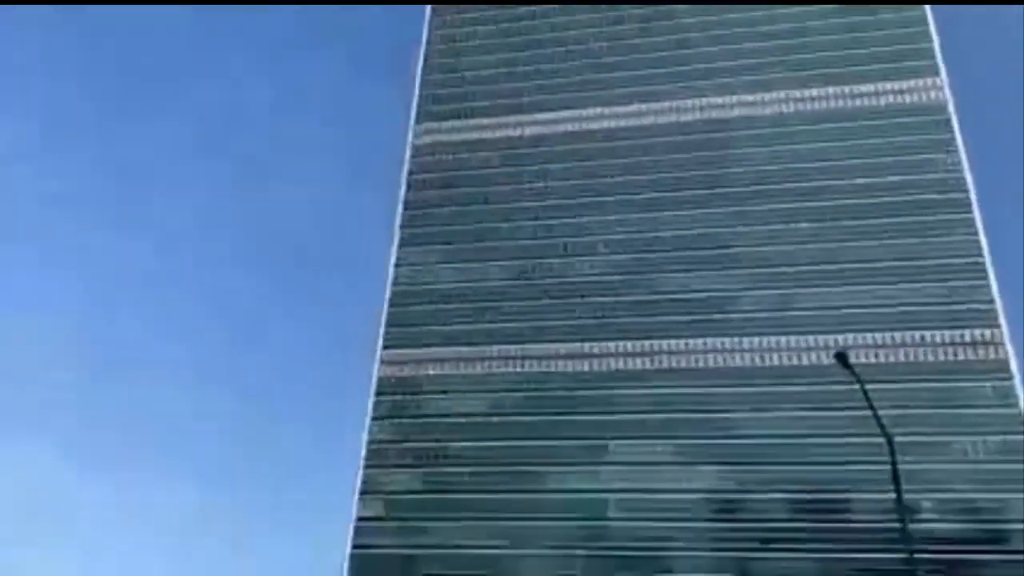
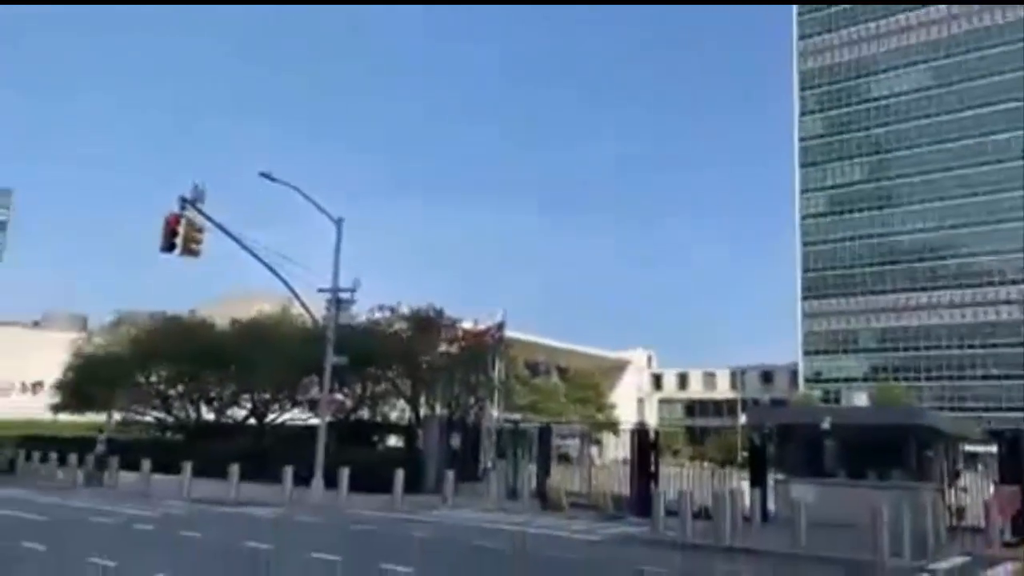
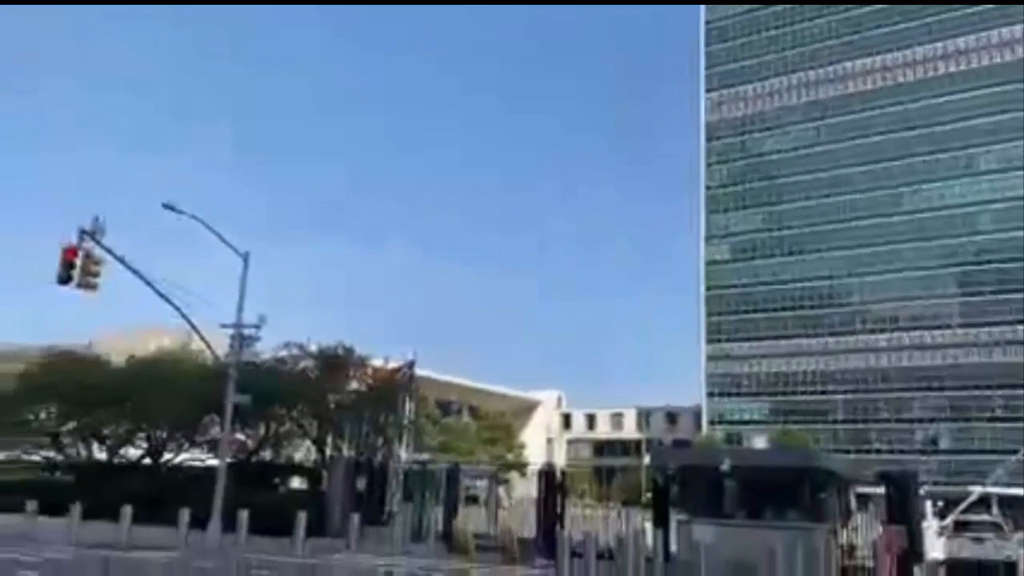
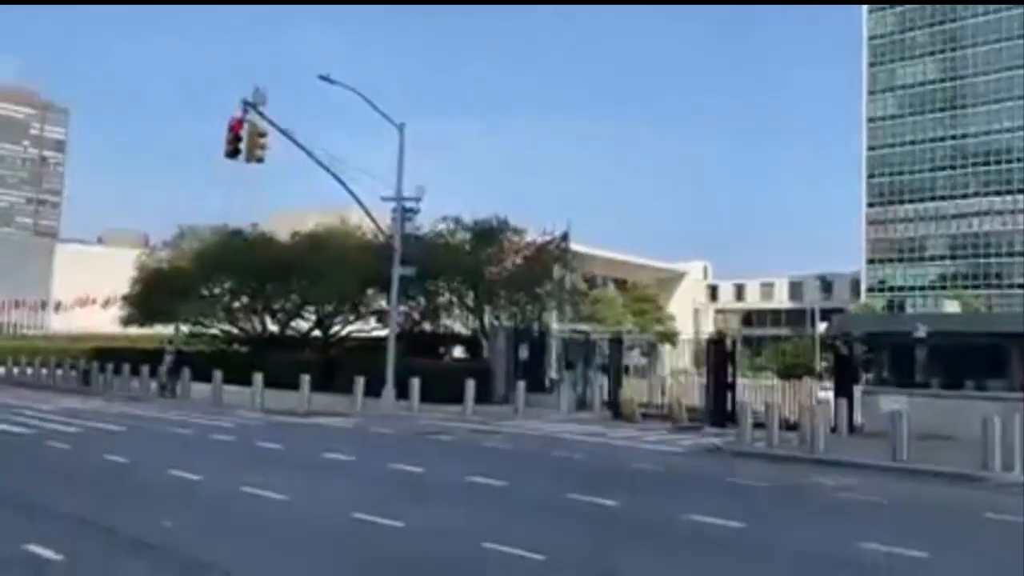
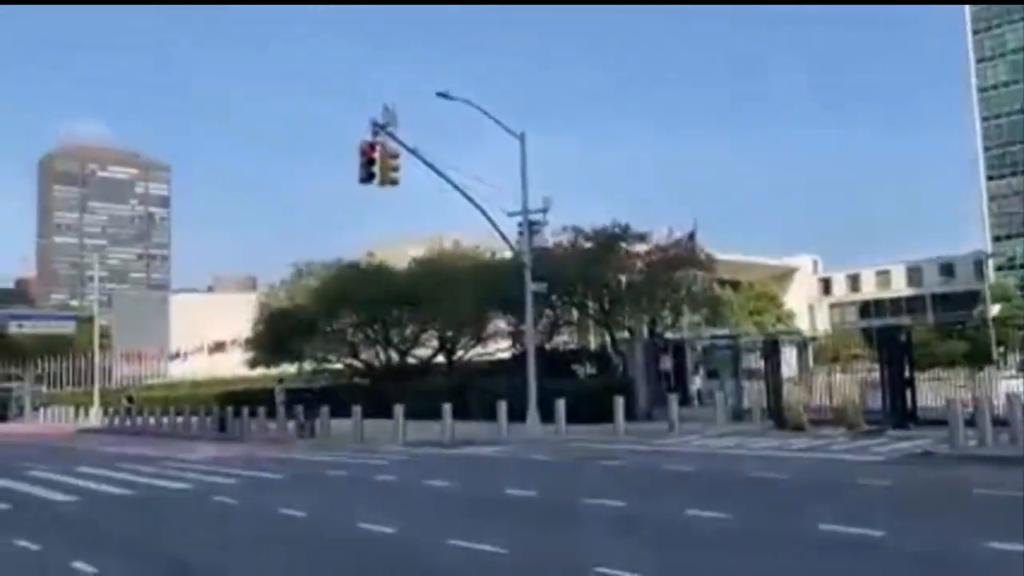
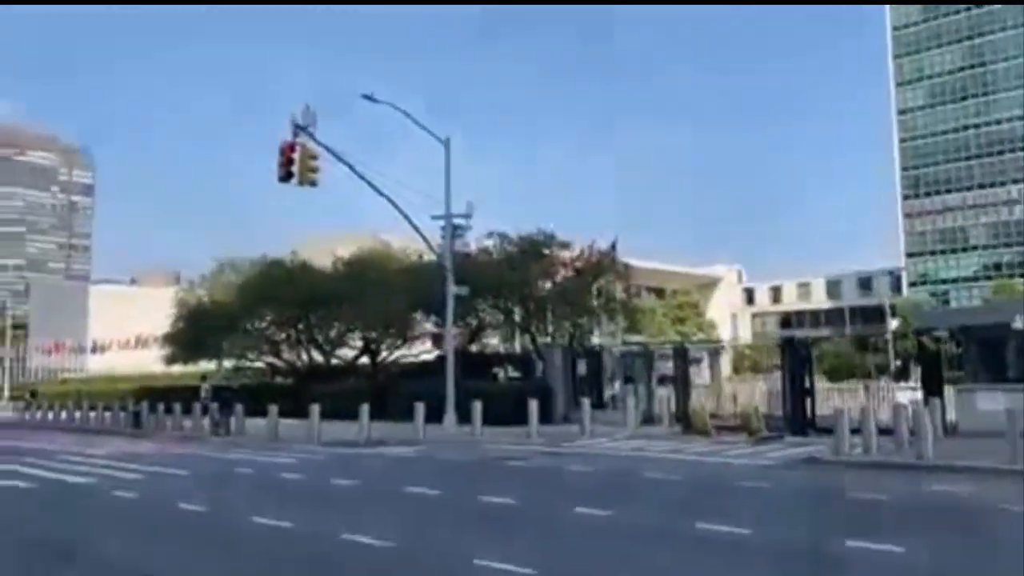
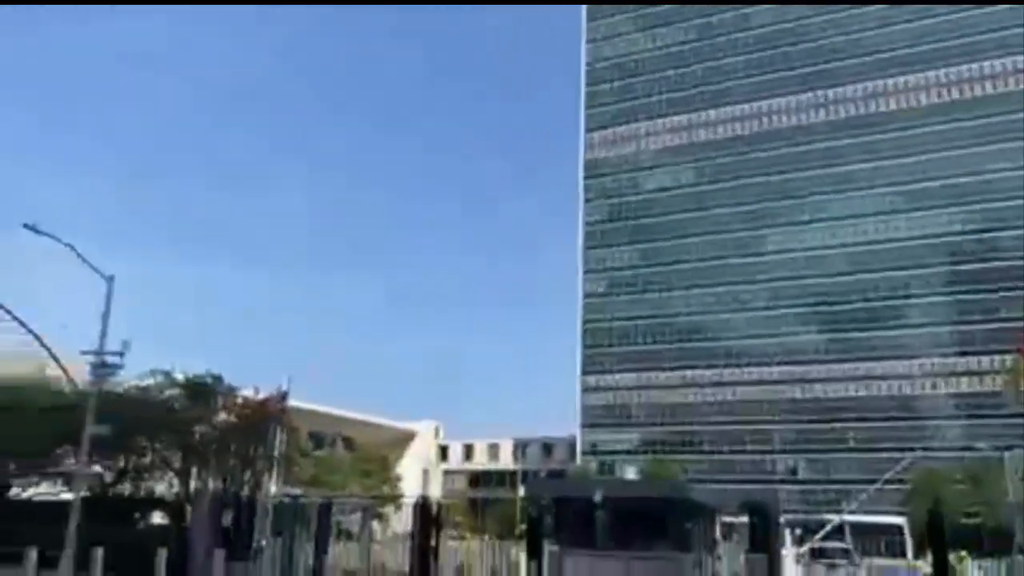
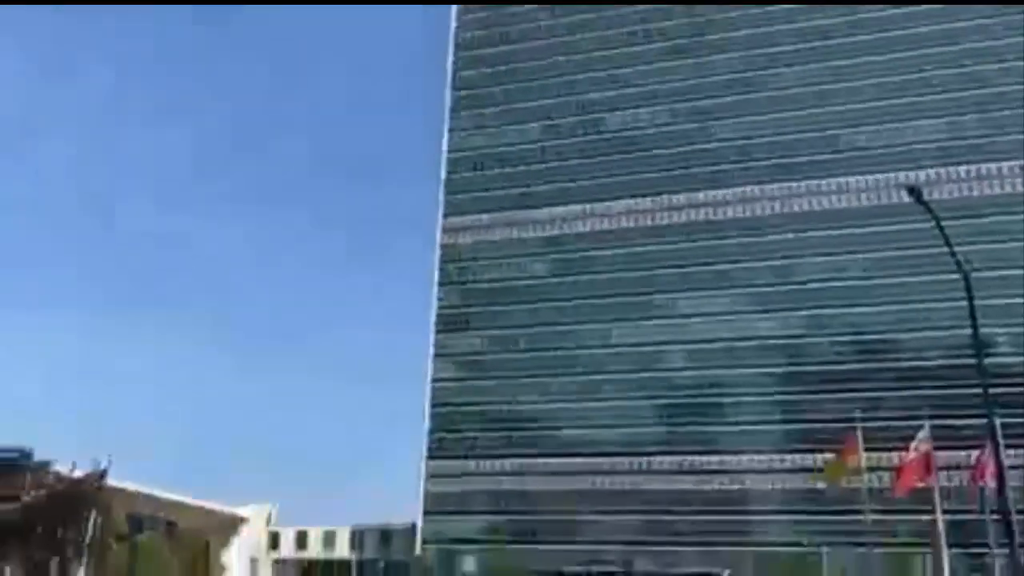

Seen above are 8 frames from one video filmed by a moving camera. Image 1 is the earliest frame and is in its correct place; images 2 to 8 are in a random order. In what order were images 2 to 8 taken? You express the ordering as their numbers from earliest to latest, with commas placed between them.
8, 7, 3, 2, 4, 6, 5
